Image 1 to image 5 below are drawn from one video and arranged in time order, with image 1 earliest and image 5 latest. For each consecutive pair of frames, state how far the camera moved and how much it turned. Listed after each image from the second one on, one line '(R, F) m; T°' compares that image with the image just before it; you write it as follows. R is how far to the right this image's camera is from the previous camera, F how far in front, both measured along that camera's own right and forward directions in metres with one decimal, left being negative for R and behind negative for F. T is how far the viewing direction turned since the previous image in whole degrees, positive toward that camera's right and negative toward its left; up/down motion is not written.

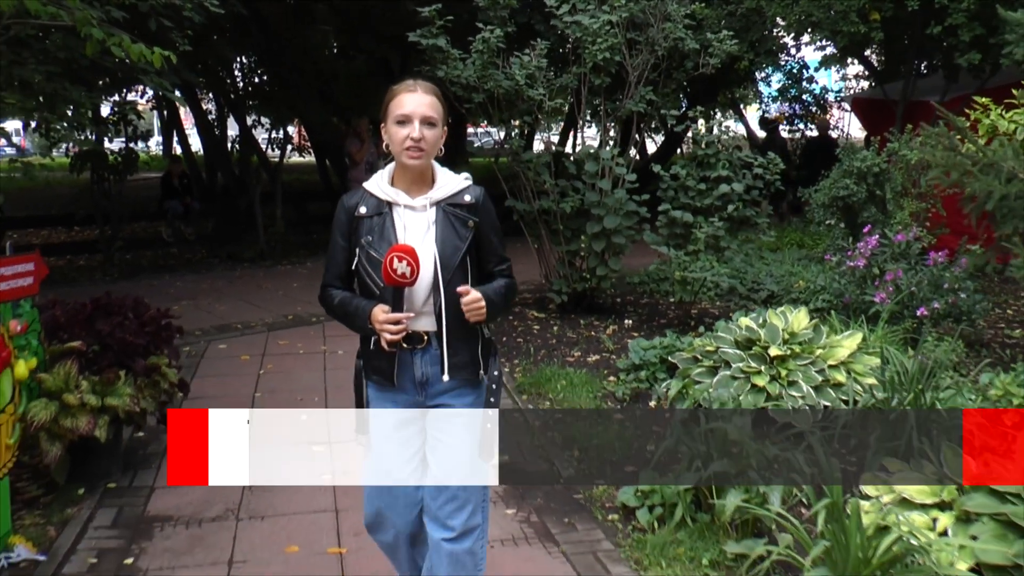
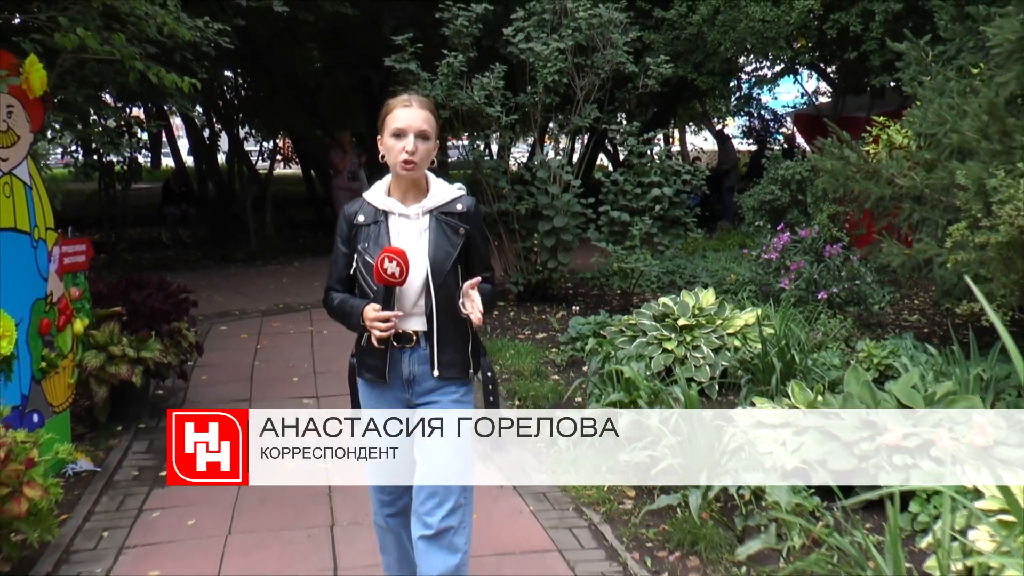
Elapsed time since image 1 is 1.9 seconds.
(+0.2, -1.1) m; +1°
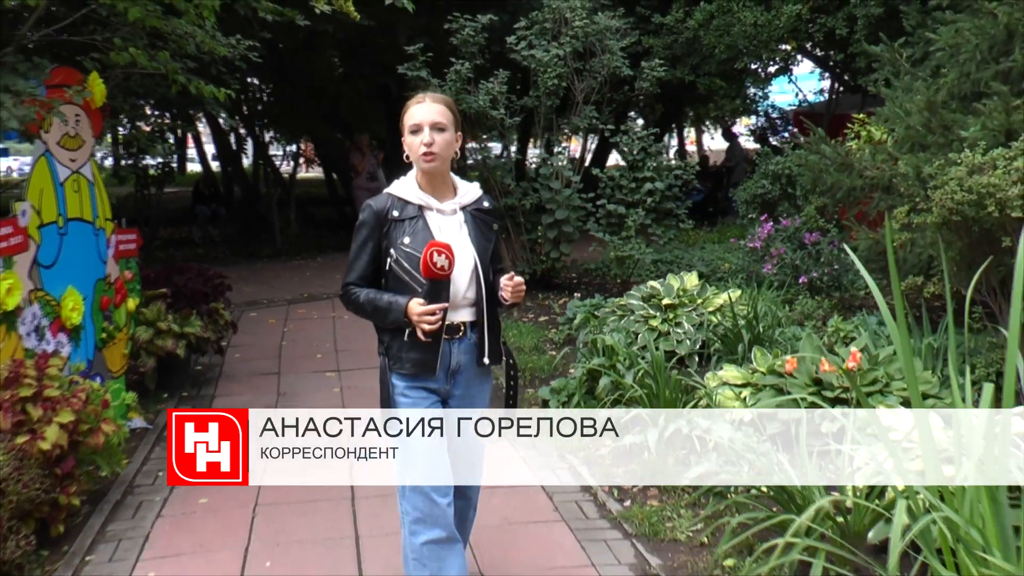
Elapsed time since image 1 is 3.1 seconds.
(+0.1, -0.7) m; -1°
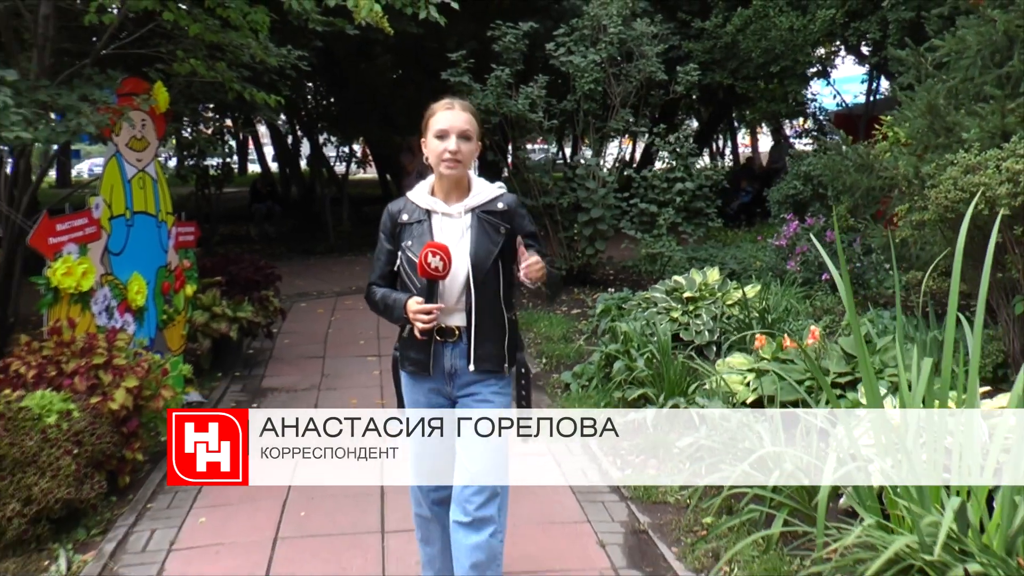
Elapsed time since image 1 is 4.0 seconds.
(+0.2, -0.4) m; -3°
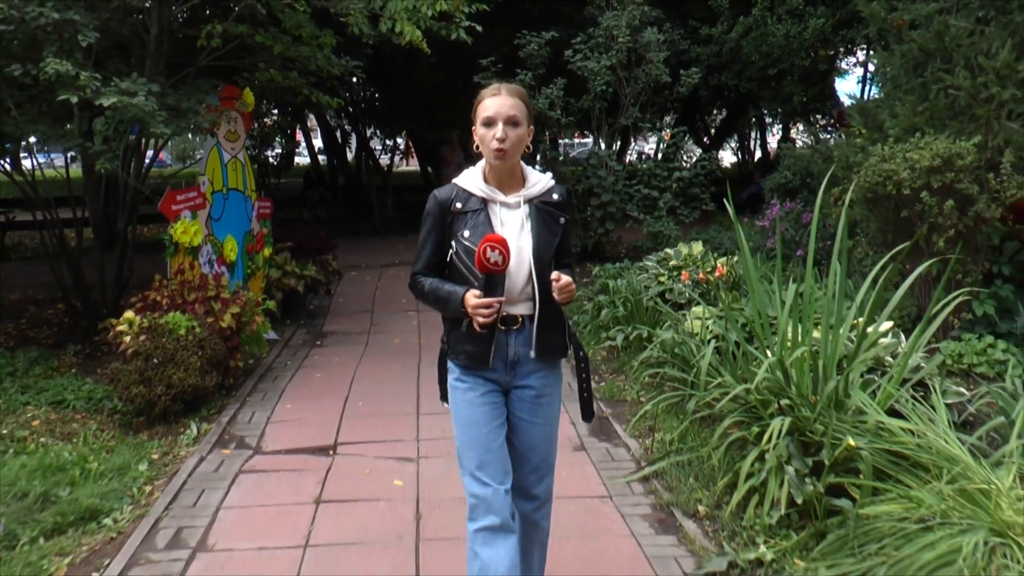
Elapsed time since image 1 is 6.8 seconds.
(+0.2, -1.5) m; -2°
